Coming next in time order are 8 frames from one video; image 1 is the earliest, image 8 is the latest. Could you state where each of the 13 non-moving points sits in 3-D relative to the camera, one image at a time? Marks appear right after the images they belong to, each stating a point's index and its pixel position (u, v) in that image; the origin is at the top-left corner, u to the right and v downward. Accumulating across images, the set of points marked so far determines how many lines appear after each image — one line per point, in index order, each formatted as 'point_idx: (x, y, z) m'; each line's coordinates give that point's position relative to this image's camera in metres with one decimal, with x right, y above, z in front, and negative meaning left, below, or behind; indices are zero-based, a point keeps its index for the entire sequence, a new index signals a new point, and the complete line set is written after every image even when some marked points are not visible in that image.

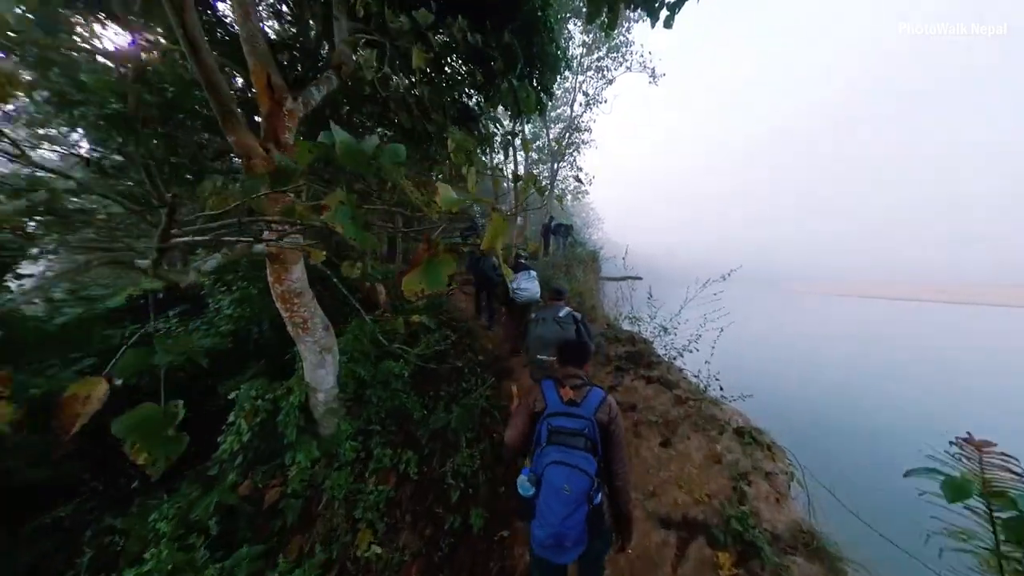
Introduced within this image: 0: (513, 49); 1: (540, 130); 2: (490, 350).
0: (0.0, +3.3, +4.0) m
1: (+1.8, +9.5, +17.6) m
2: (-0.4, -1.2, +5.2) m
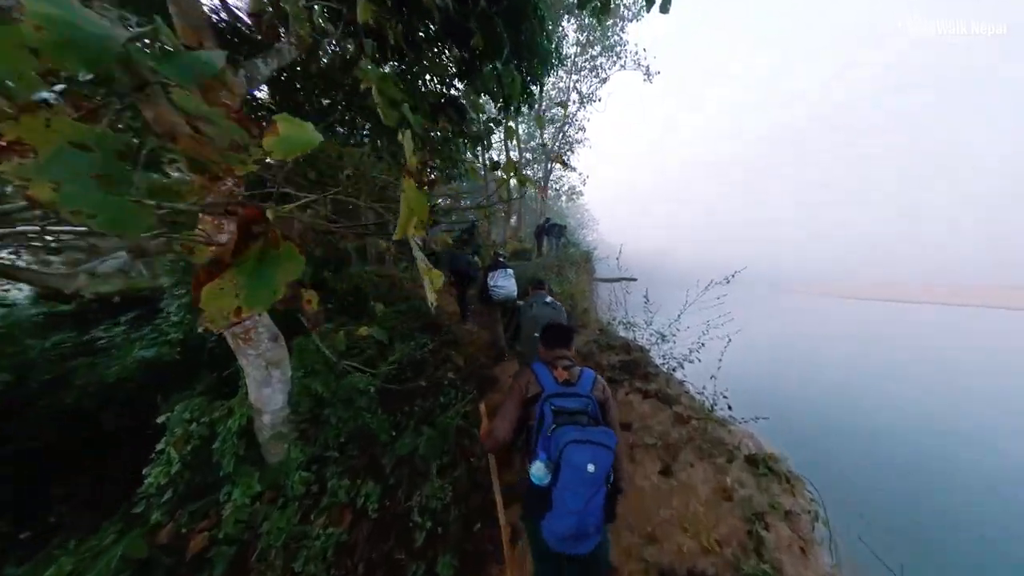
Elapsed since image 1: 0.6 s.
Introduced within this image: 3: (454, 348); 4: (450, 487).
0: (-0.2, +3.3, +3.6) m
1: (+1.4, +9.4, +17.3) m
2: (-0.6, -1.2, +4.8) m
3: (-1.0, -1.1, +4.8) m
4: (-0.6, -2.0, +2.8) m
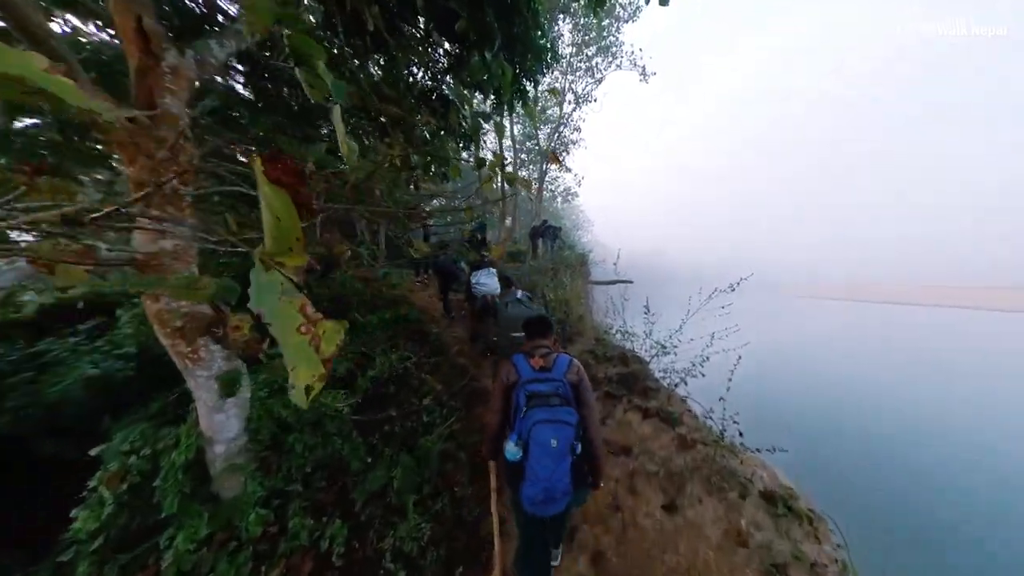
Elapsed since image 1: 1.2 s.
0: (-0.3, +3.2, +3.3) m
1: (+1.1, +9.2, +17.0) m
2: (-0.8, -1.3, +4.5) m
3: (-1.1, -1.2, +4.5) m
4: (-0.7, -2.1, +2.5) m
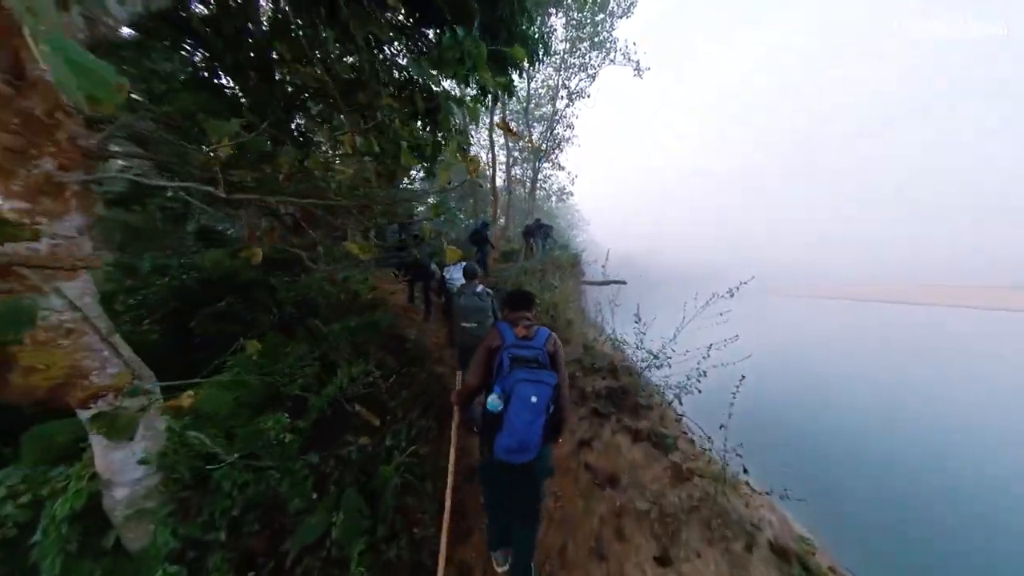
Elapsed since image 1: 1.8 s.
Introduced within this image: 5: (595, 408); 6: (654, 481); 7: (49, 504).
0: (-0.6, +3.1, +2.9) m
1: (+0.6, +9.2, +16.6) m
2: (-1.1, -1.4, +4.1) m
3: (-1.4, -1.2, +4.1) m
4: (-1.0, -2.2, +2.1) m
5: (+1.0, -1.4, +3.4) m
6: (+1.4, -1.8, +2.8) m
7: (-3.1, -1.4, +1.9) m
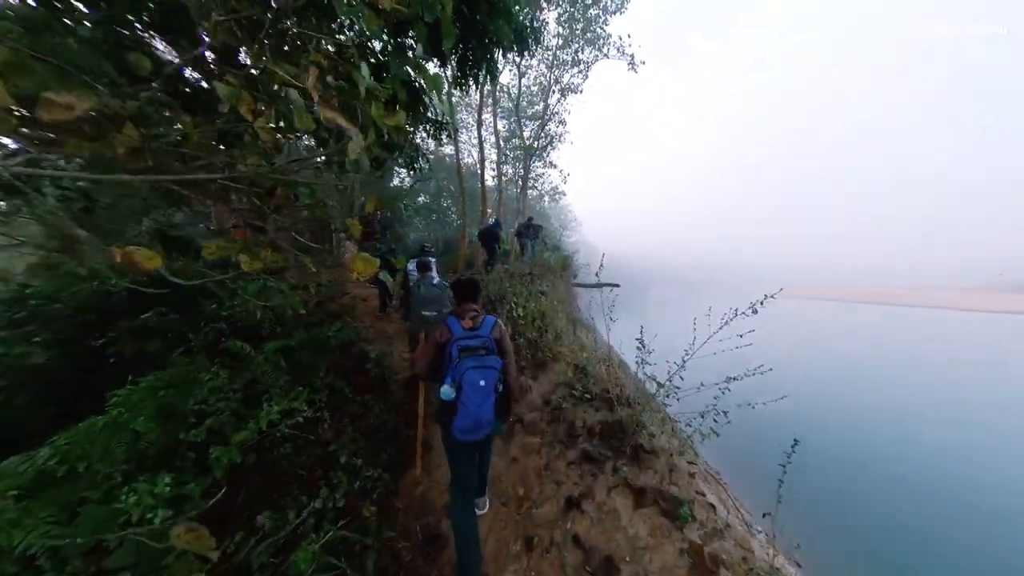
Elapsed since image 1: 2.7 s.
0: (-0.9, +3.0, +2.2) m
1: (0.0, +9.1, +16.0) m
2: (-1.4, -1.5, +3.4) m
3: (-1.7, -1.4, +3.4) m
4: (-1.2, -2.3, +1.5) m
5: (+0.7, -1.6, +2.8) m
6: (+1.1, -1.9, +2.2) m
7: (-3.3, -1.6, +1.2) m
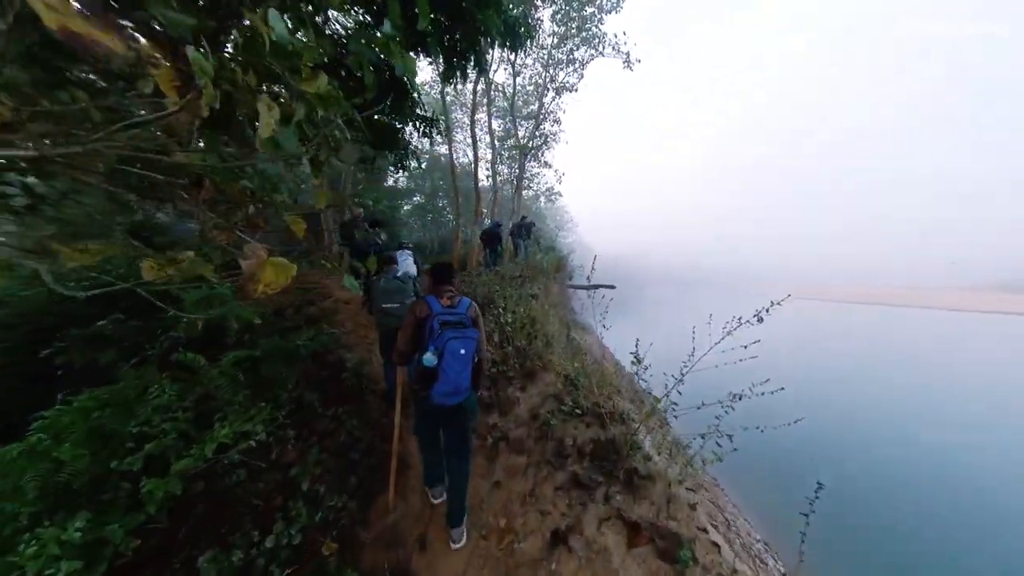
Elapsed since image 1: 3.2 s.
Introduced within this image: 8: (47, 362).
0: (-1.0, +2.9, +2.0) m
1: (-0.3, +9.0, +15.7) m
2: (-1.5, -1.6, +3.1) m
3: (-1.9, -1.4, +3.1) m
4: (-1.4, -2.3, +1.2) m
5: (+0.6, -1.6, +2.5) m
6: (+1.0, -2.0, +1.9) m
7: (-3.4, -1.6, +0.9) m
8: (-4.8, -0.8, +2.9) m
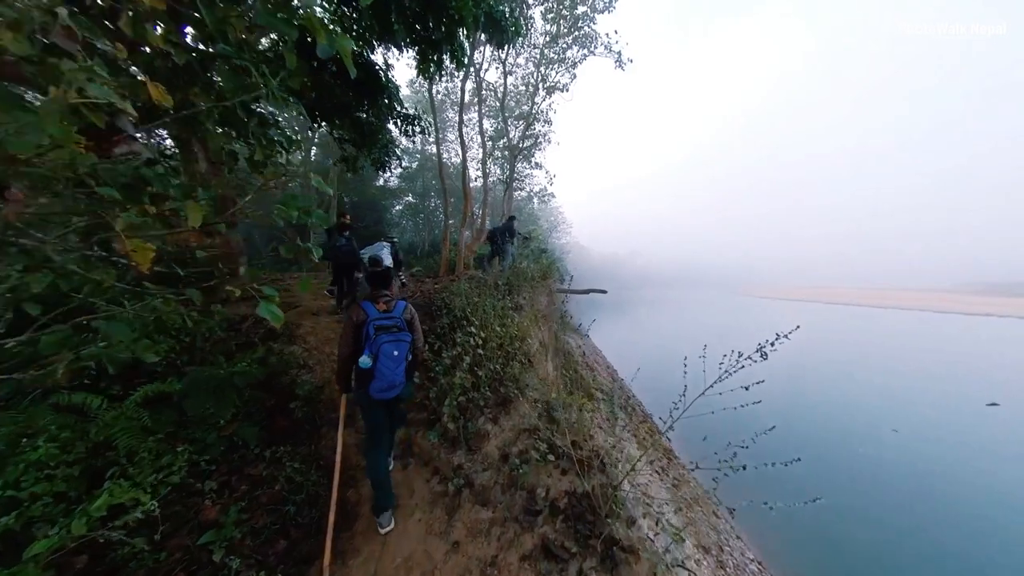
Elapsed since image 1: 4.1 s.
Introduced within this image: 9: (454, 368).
0: (-1.3, +2.7, +1.5) m
1: (-0.8, +8.8, +15.3) m
2: (-1.8, -1.8, +2.7) m
3: (-2.2, -1.6, +2.7) m
4: (-1.6, -2.5, +0.7) m
5: (+0.3, -1.8, +2.1) m
6: (+0.7, -2.2, +1.5) m
7: (-3.7, -1.8, +0.4) m
8: (-5.1, -1.0, +2.4) m
9: (-0.7, -1.0, +3.5) m
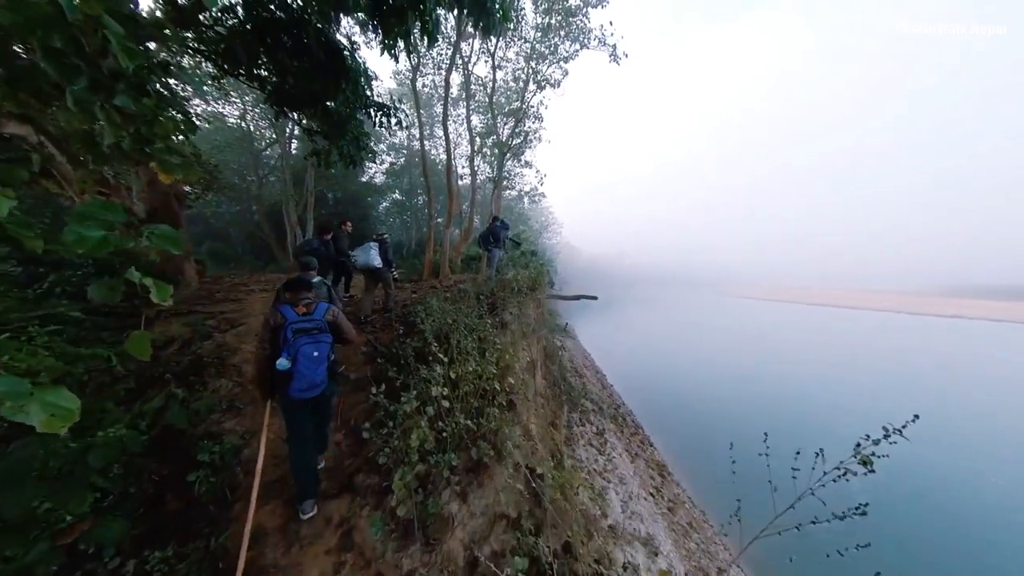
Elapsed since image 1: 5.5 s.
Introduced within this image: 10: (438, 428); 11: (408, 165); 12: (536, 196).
0: (-1.4, +2.4, +0.7) m
1: (-1.4, +8.6, +14.5) m
2: (-2.0, -2.0, +1.9) m
3: (-2.4, -1.9, +1.9) m
4: (-1.8, -2.8, -0.1) m
5: (+0.1, -2.1, +1.4) m
6: (+0.5, -2.5, +0.8) m
7: (-3.8, -2.1, -0.5) m
8: (-5.3, -1.2, +1.5) m
9: (-0.9, -1.3, +2.7) m
10: (-0.7, -1.3, +2.8) m
11: (-6.1, +7.1, +16.4) m
12: (+1.3, +5.9, +18.5) m
